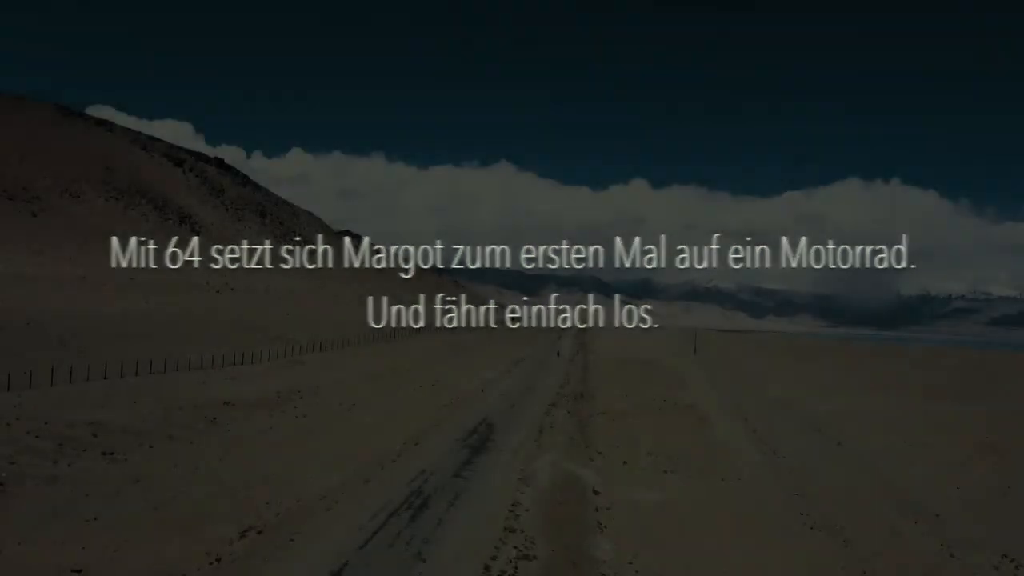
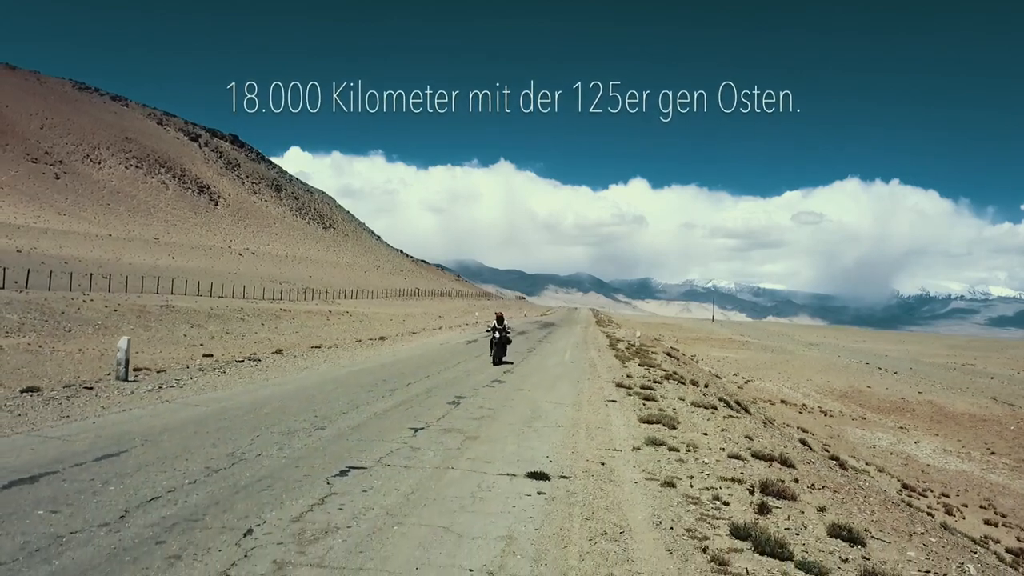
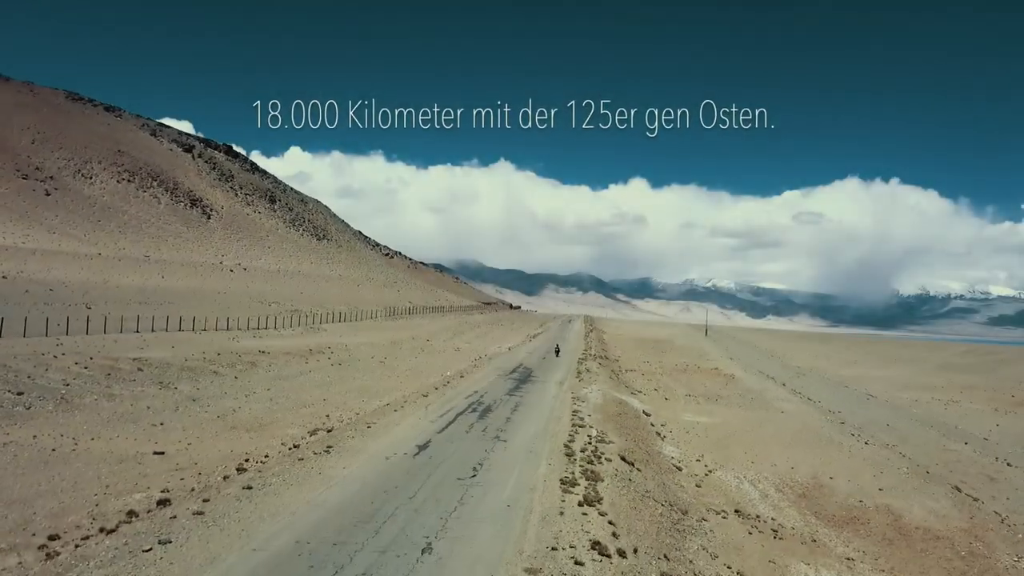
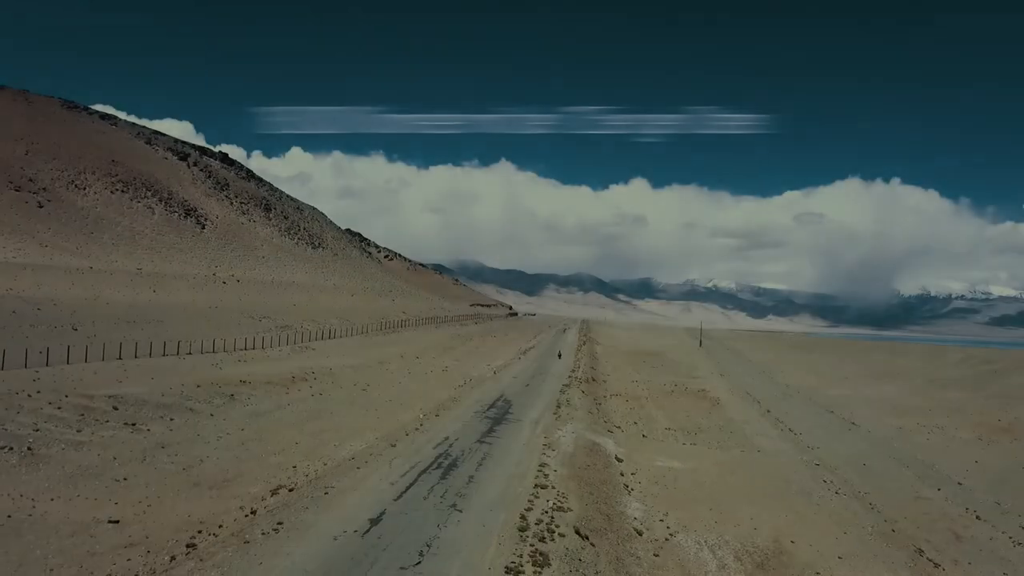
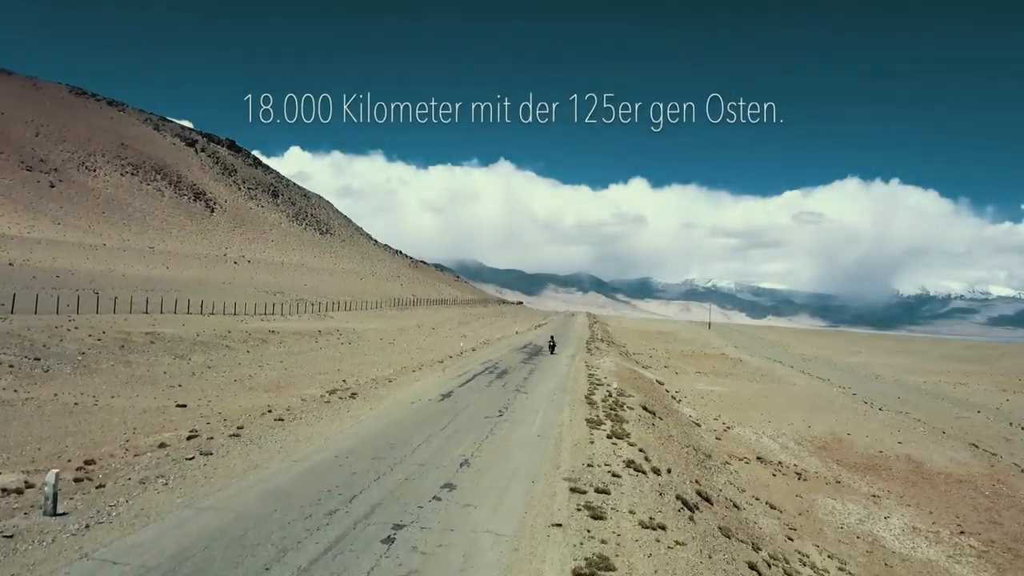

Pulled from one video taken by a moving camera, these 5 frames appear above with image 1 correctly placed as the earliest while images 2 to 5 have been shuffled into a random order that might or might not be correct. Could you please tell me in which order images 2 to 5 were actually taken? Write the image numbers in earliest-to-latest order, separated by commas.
4, 3, 5, 2
